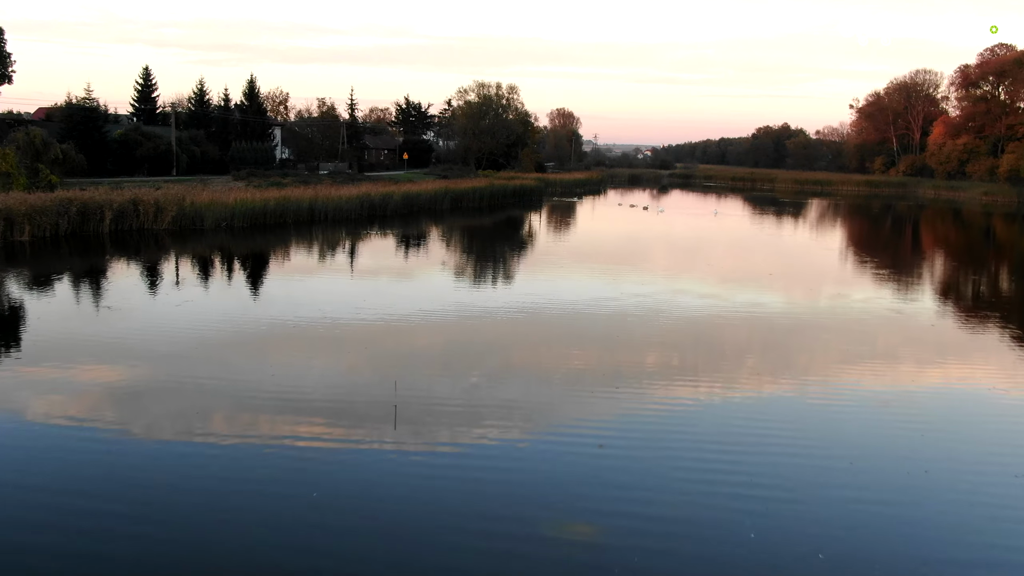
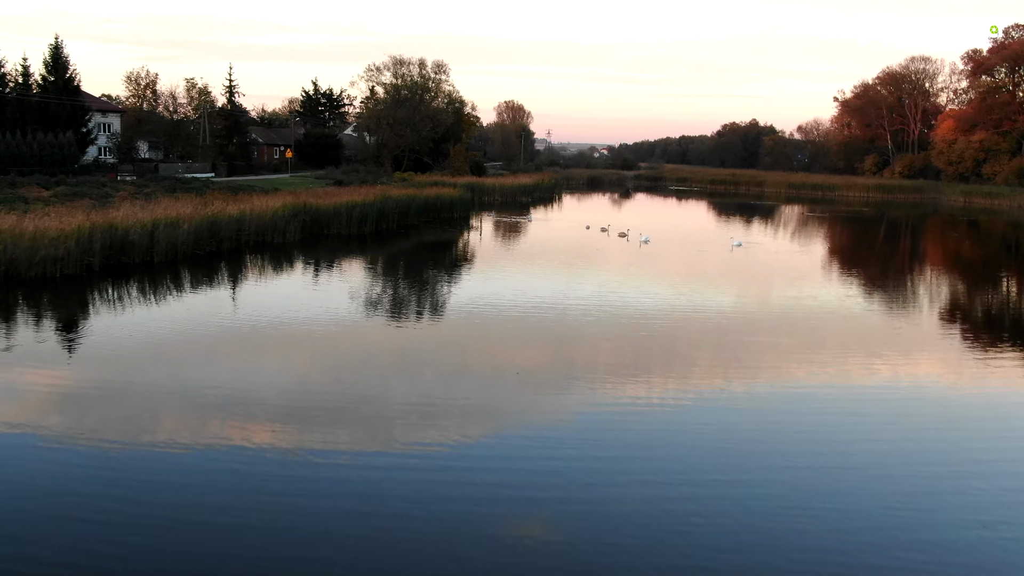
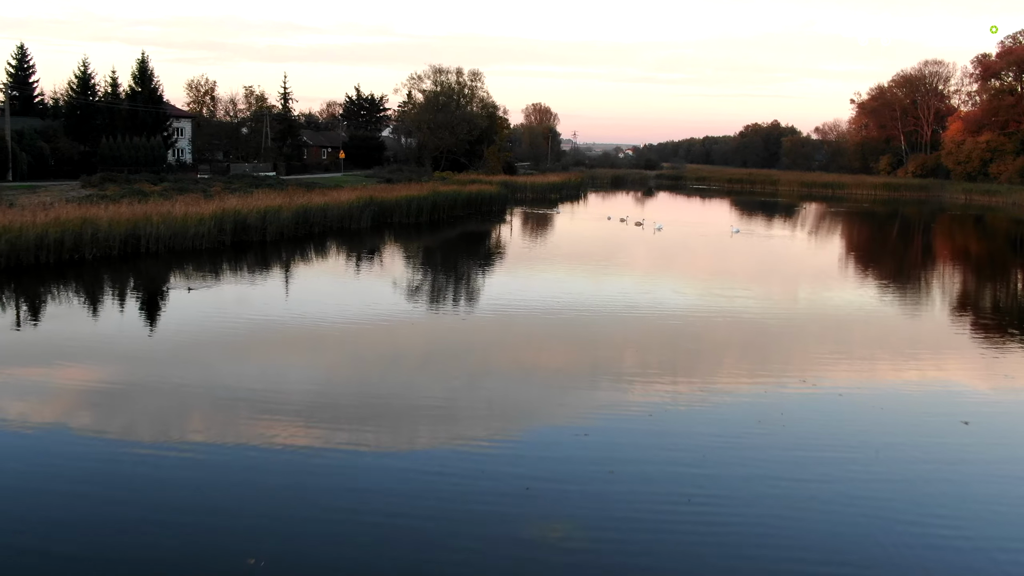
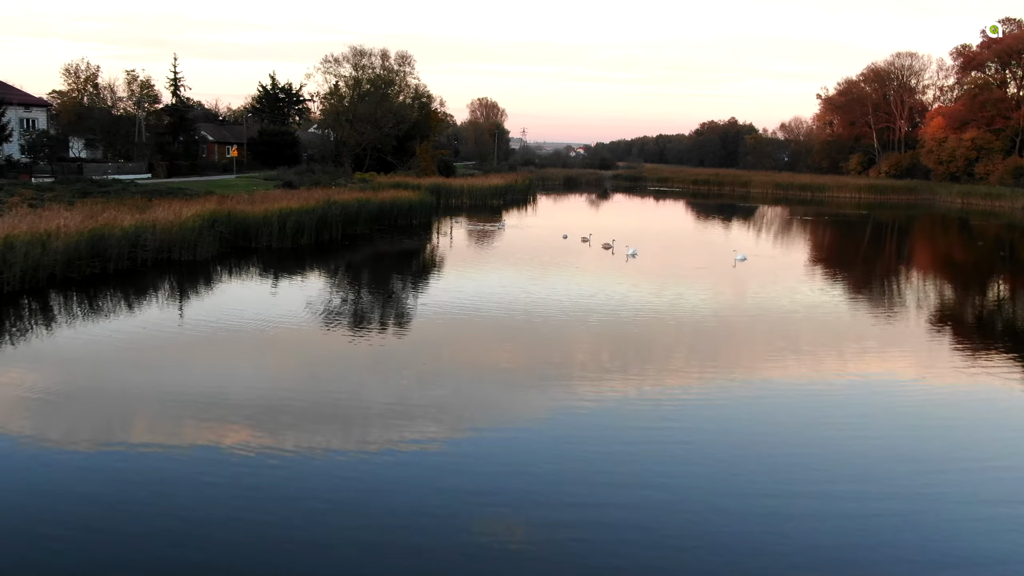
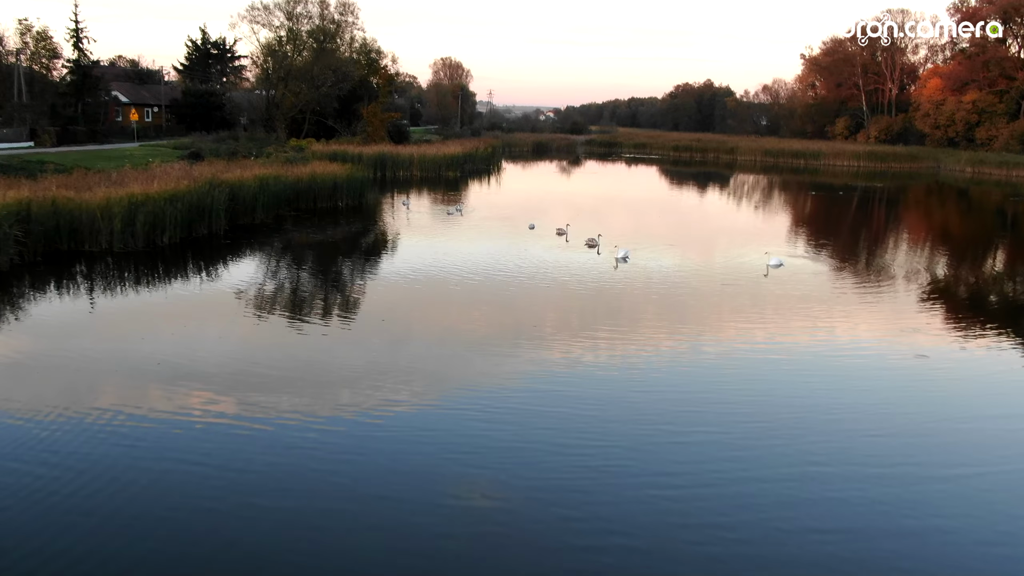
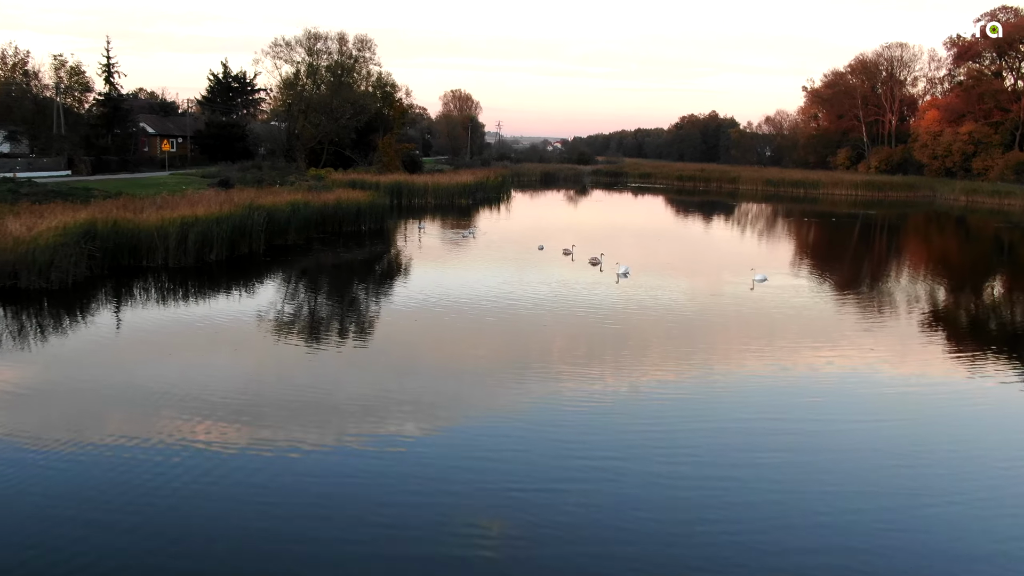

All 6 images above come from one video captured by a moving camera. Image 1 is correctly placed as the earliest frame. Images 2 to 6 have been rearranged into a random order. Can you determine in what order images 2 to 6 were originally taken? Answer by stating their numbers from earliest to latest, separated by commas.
3, 2, 4, 6, 5
